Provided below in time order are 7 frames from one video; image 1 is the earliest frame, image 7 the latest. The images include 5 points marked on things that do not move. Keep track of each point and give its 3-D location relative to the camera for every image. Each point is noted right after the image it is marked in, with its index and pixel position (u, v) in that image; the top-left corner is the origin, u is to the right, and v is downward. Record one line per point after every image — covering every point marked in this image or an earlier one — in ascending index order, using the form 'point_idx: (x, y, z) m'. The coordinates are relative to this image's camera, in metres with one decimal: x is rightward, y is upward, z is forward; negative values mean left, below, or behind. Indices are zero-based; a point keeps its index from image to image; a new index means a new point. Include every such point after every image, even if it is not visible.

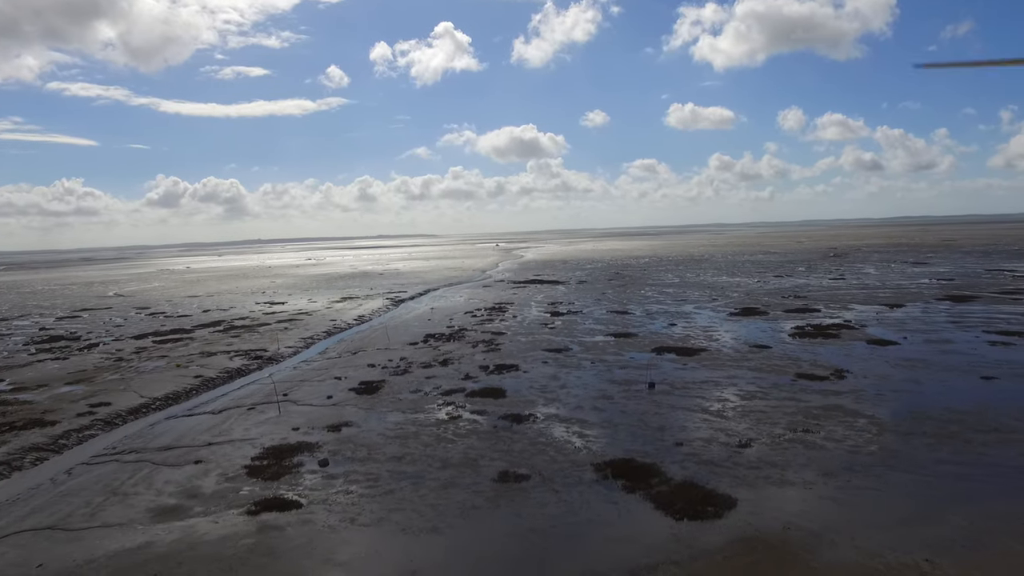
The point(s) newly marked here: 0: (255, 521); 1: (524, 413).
0: (-3.0, -2.7, +9.2) m
1: (+0.2, -2.2, +13.7) m
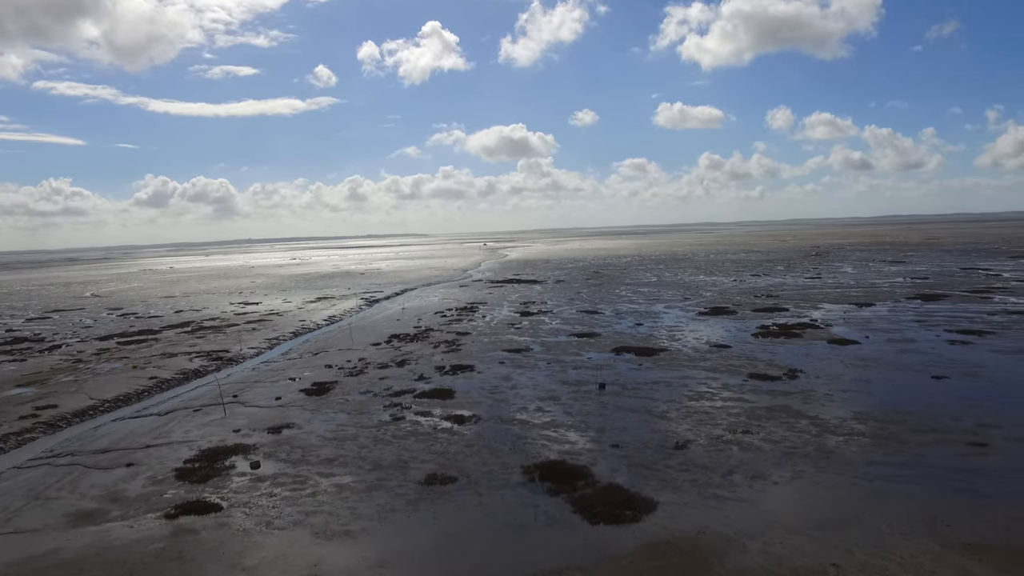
0: (-3.9, -2.7, +9.1) m
1: (-0.8, -2.2, +13.6) m
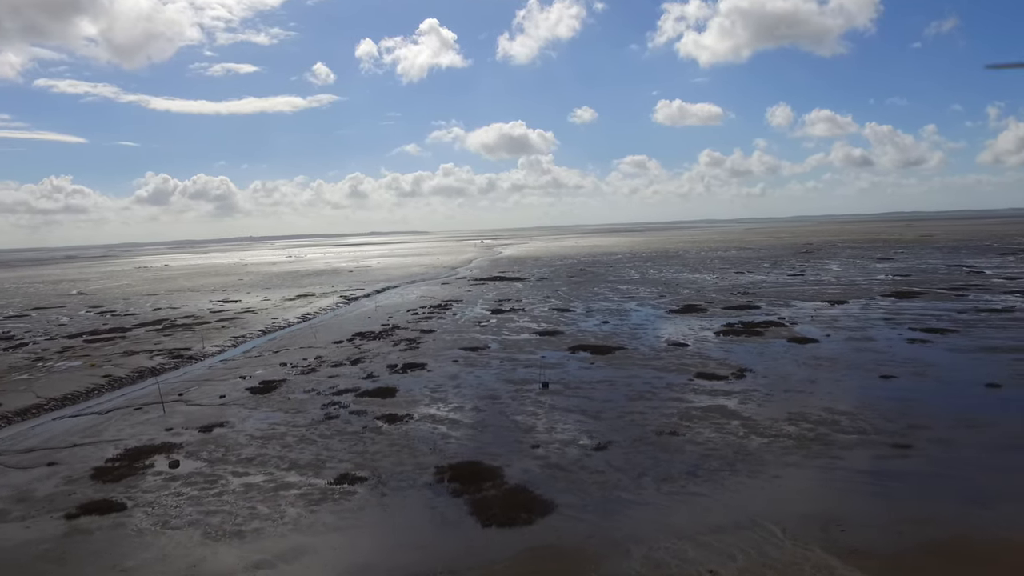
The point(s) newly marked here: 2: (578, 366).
0: (-5.1, -2.7, +9.0) m
1: (-1.9, -2.2, +13.5) m
2: (+1.4, -1.7, +17.2) m
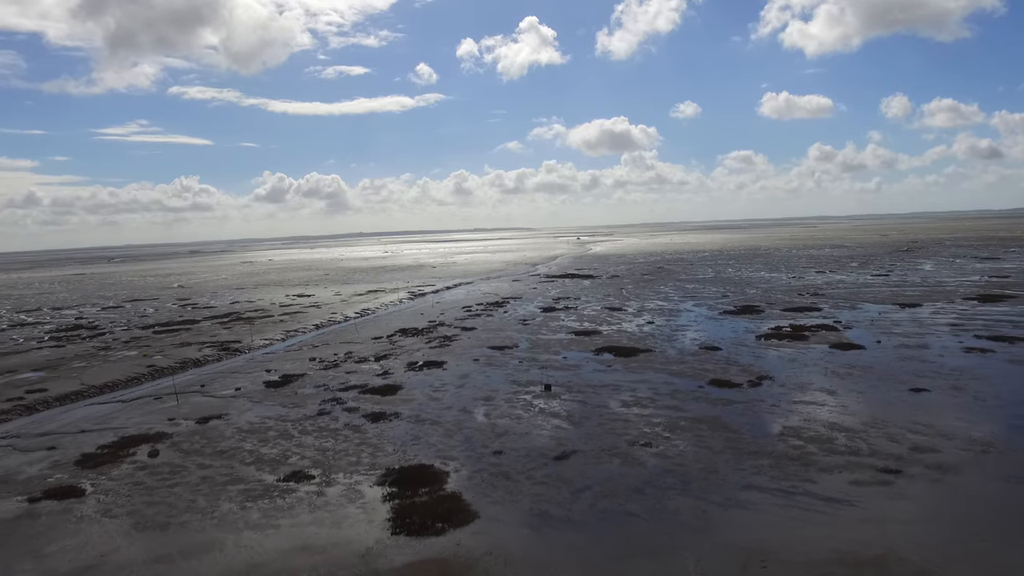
0: (-5.9, -2.7, +9.5) m
1: (-2.1, -2.1, +13.5) m
2: (+1.7, -1.7, +16.8) m
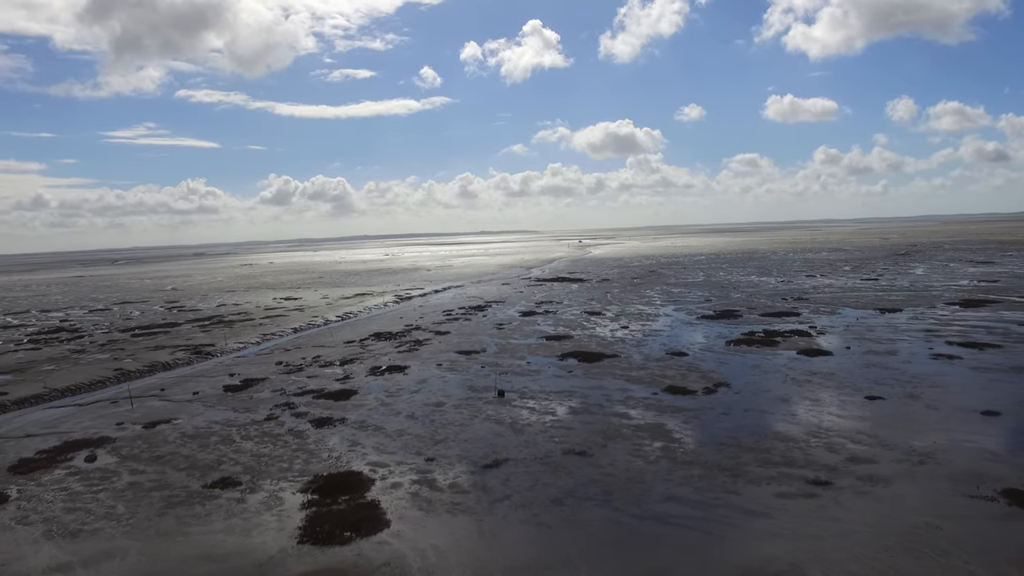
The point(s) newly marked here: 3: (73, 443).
0: (-6.8, -2.7, +9.5) m
1: (-3.0, -2.2, +13.5) m
2: (+0.9, -1.8, +16.7) m
3: (-7.0, -2.5, +12.5) m
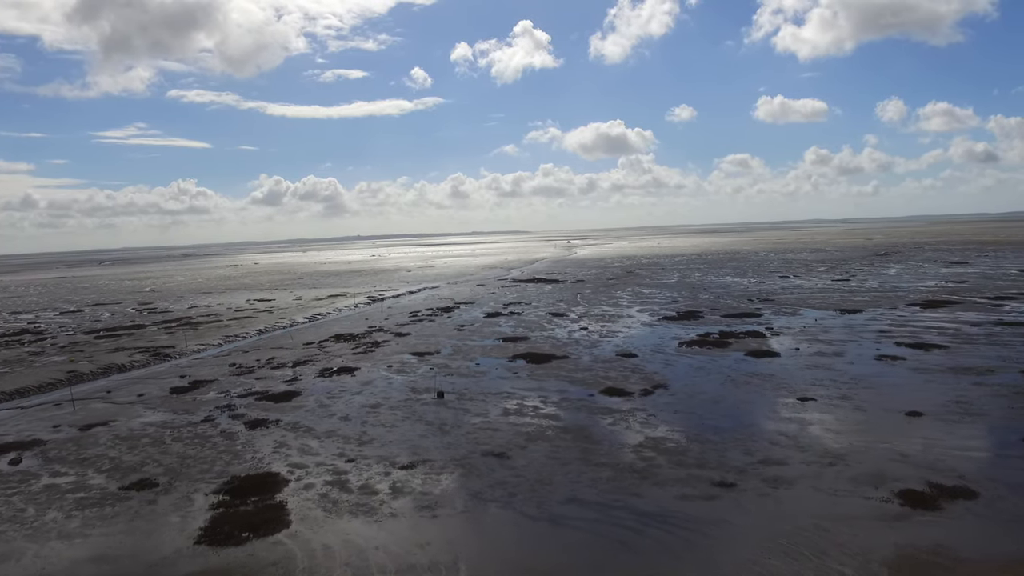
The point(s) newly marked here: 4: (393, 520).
0: (-8.0, -2.8, +9.5) m
1: (-4.1, -2.3, +13.5) m
2: (-0.3, -1.8, +16.7) m
3: (-8.1, -2.5, +12.6) m
4: (-1.3, -2.6, +8.8) m
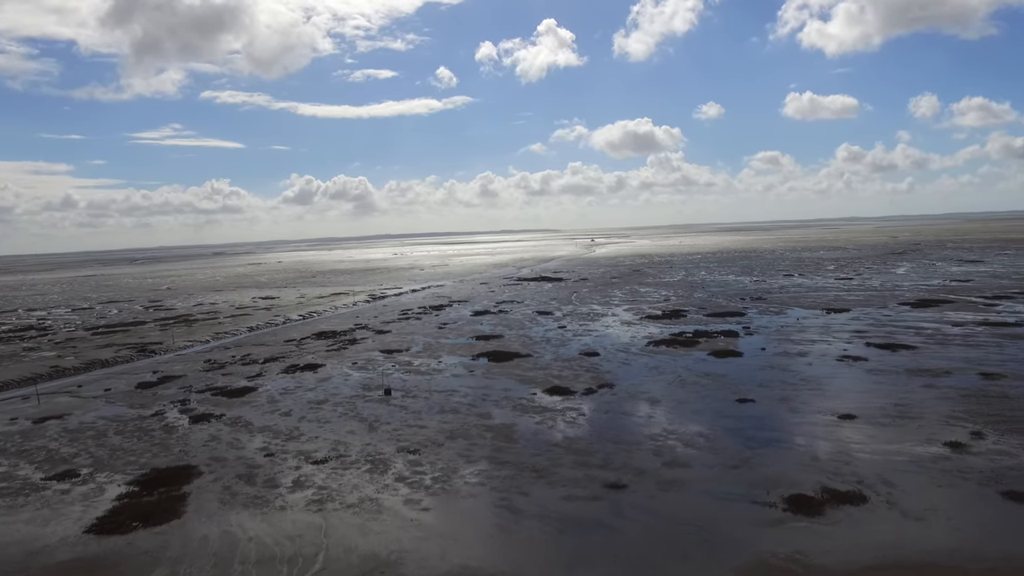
0: (-9.2, -2.7, +10.1) m
1: (-5.2, -2.2, +13.9) m
2: (-1.2, -1.8, +16.9) m
3: (-9.2, -2.5, +13.1) m
4: (-2.6, -2.5, +9.0) m
